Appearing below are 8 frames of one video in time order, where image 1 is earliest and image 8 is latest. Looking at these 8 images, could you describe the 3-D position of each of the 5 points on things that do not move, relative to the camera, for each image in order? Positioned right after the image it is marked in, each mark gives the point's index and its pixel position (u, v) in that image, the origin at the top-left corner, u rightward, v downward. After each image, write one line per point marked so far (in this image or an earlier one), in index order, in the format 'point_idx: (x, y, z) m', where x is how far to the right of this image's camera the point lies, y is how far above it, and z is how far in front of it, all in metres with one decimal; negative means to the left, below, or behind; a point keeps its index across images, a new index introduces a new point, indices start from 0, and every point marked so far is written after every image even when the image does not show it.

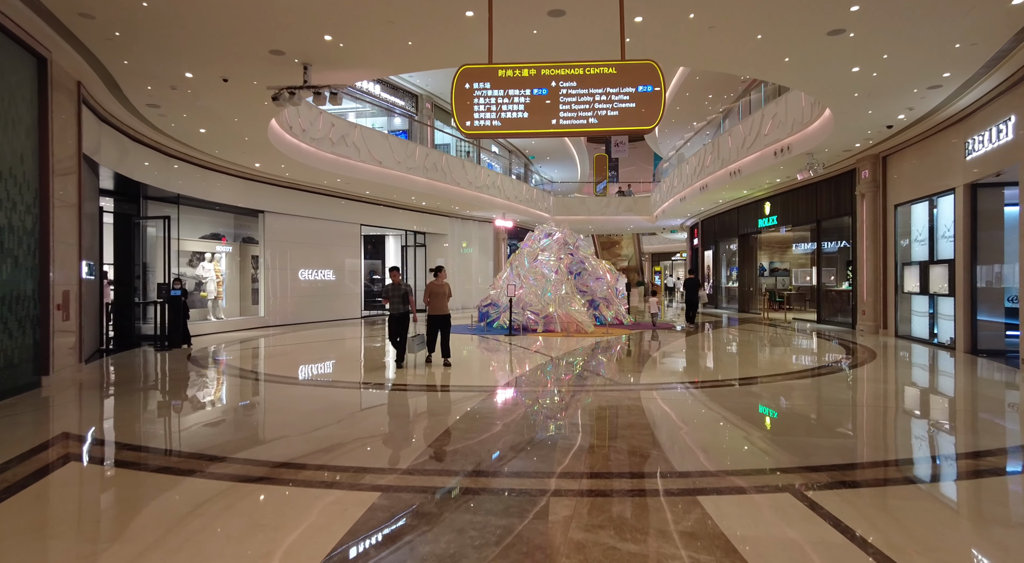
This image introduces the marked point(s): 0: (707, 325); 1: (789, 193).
0: (+5.4, -1.2, +16.7) m
1: (+7.4, +2.4, +16.0) m
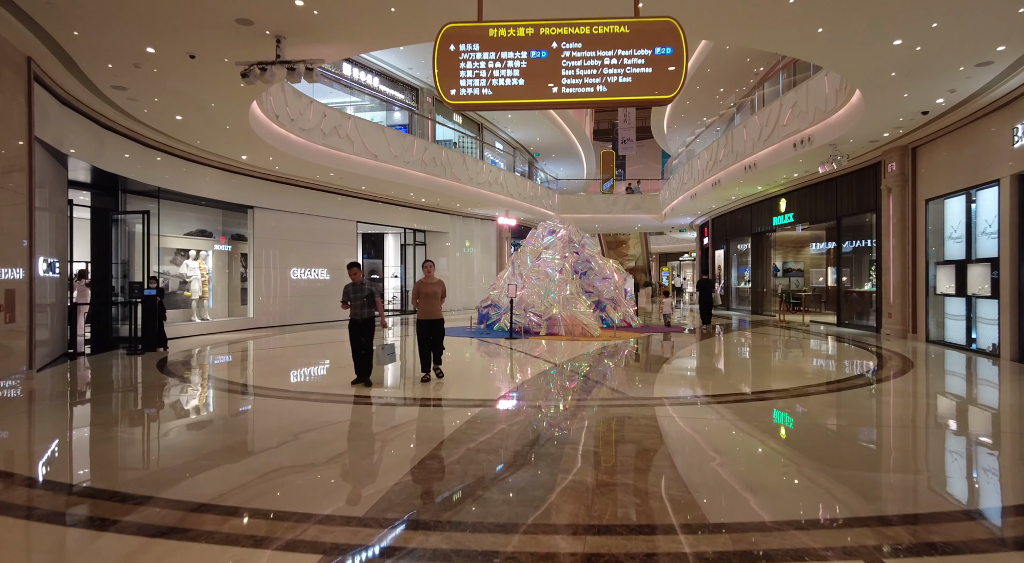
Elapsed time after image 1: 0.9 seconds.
0: (+5.4, -1.2, +16.0) m
1: (+7.4, +2.3, +15.2) m
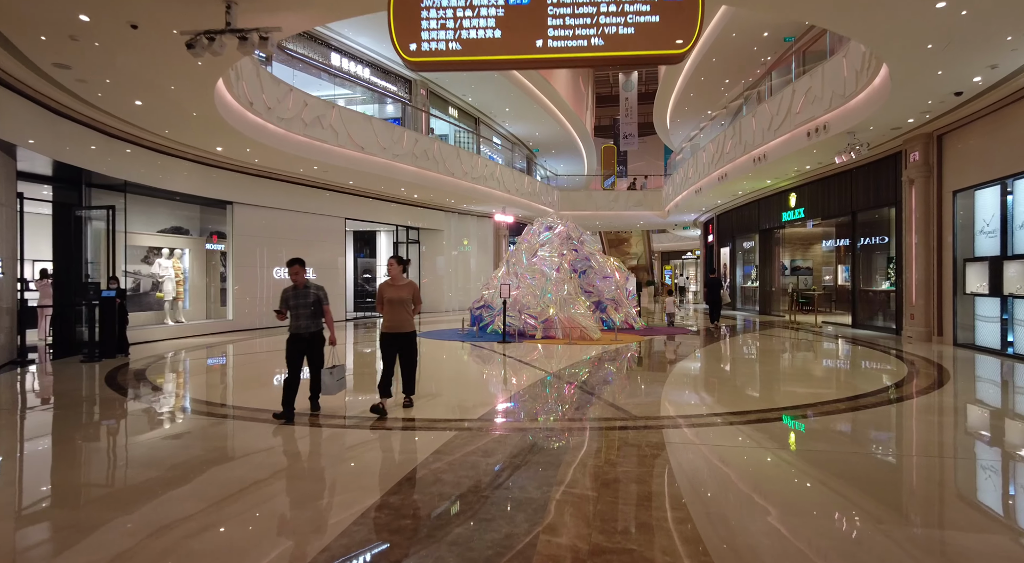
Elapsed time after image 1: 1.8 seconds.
0: (+5.3, -1.2, +15.2) m
1: (+7.3, +2.4, +14.4) m
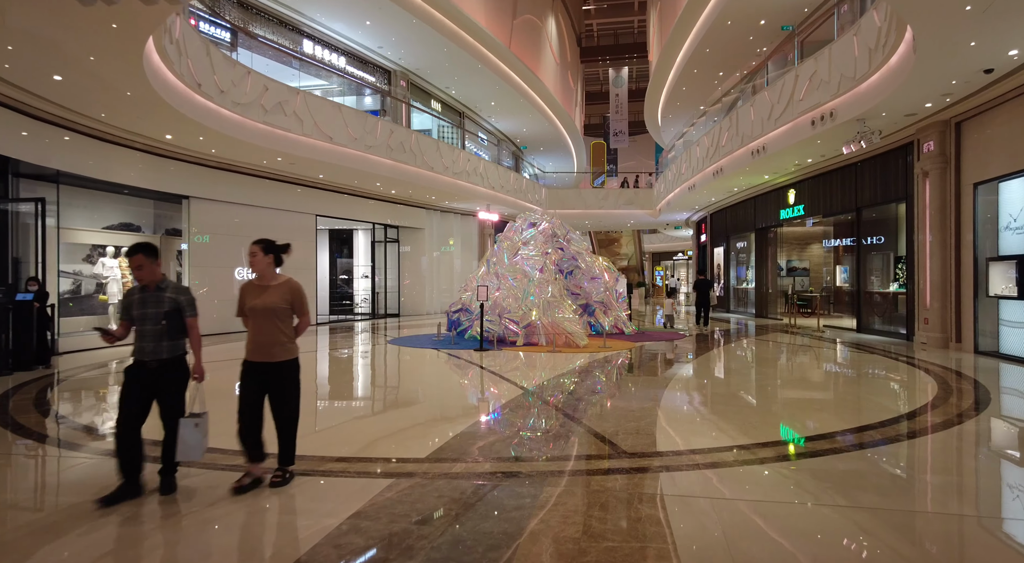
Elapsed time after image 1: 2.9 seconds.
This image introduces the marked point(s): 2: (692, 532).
0: (+4.9, -1.2, +14.3) m
1: (+6.9, +2.3, +13.6) m
2: (+0.9, -1.3, +3.1) m
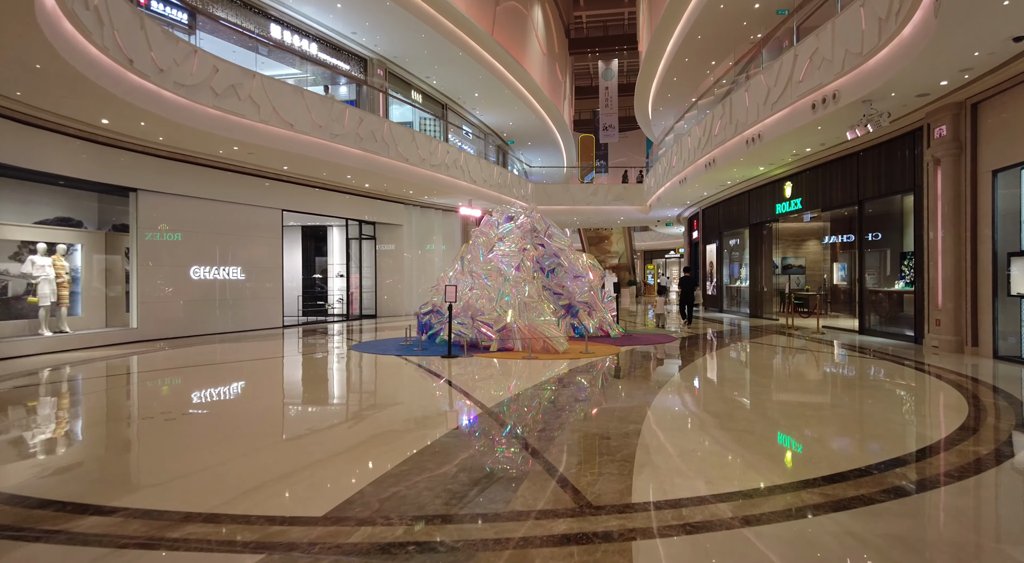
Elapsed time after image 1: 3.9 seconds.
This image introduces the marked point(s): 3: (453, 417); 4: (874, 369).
0: (+4.5, -1.2, +13.5) m
1: (+6.5, +2.4, +12.8) m
2: (+0.6, -1.3, +2.2) m
3: (-0.6, -1.4, +6.3) m
4: (+5.1, -1.2, +8.5) m
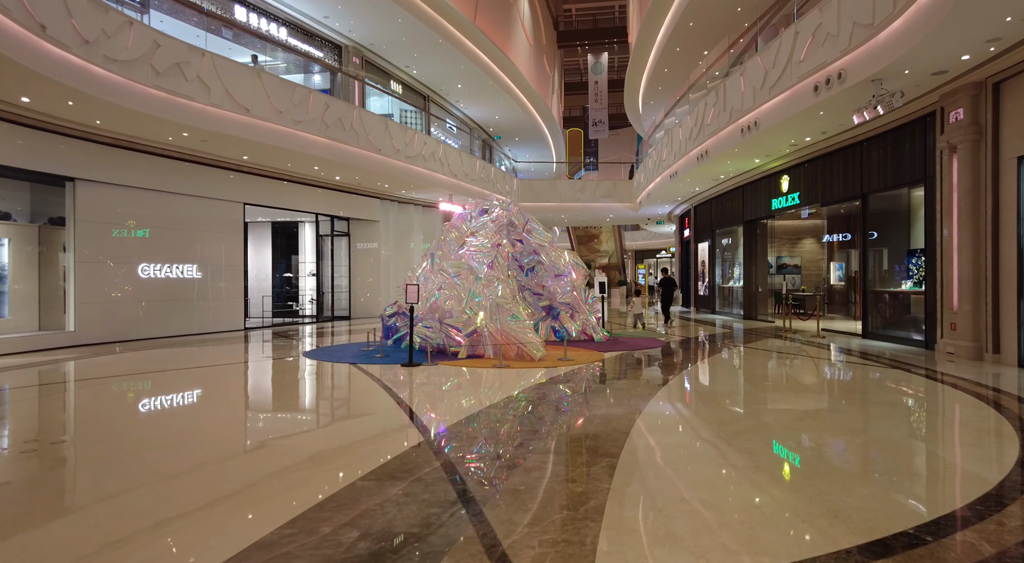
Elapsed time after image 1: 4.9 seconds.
0: (+4.0, -1.2, +12.7) m
1: (+6.0, +2.4, +12.0) m
2: (+0.3, -1.2, +1.3) m
3: (-1.0, -1.4, +5.4) m
4: (+4.7, -1.2, +7.7) m
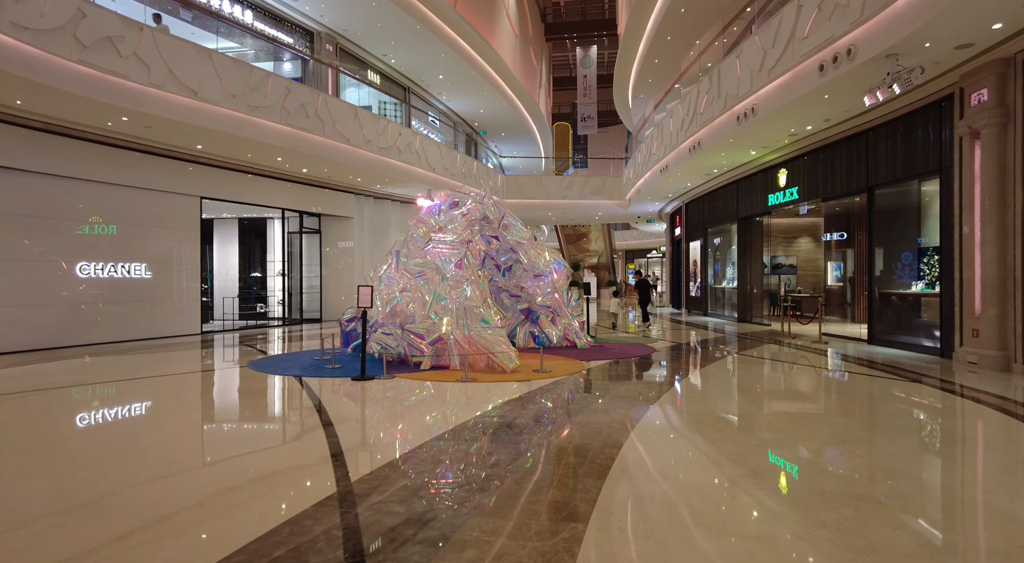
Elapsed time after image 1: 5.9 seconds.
0: (+3.6, -1.2, +11.8) m
1: (+5.6, +2.4, +11.2) m
2: (0.0, -1.3, +0.4) m
3: (-1.3, -1.4, +4.4) m
4: (+4.4, -1.2, +6.9) m
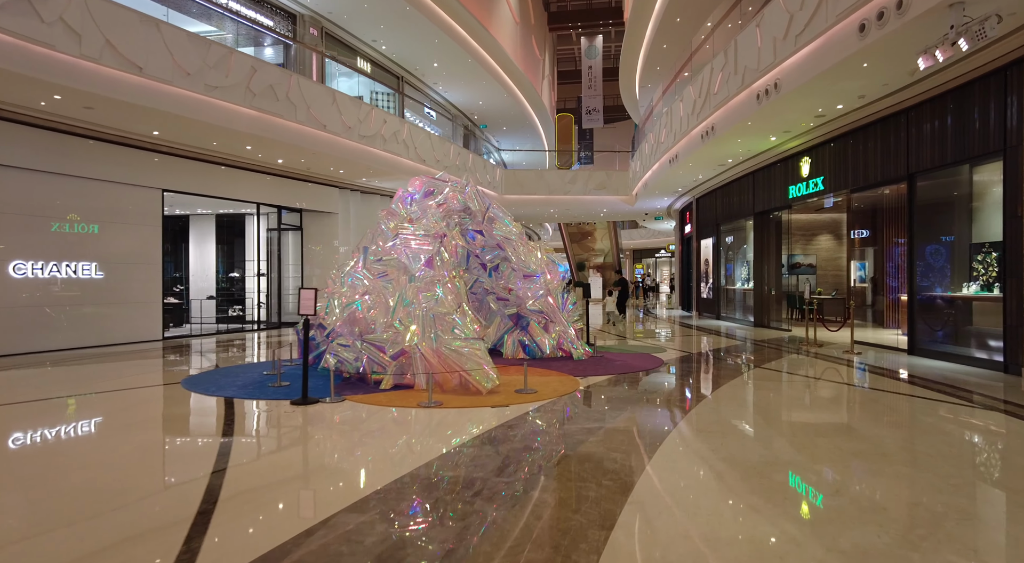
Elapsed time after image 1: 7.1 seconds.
0: (+3.5, -1.2, +10.6) m
1: (+5.5, +2.4, +9.9) m
2: (-0.2, -1.3, -0.7) m
3: (-1.5, -1.4, +3.3) m
4: (+4.2, -1.3, +5.6) m
